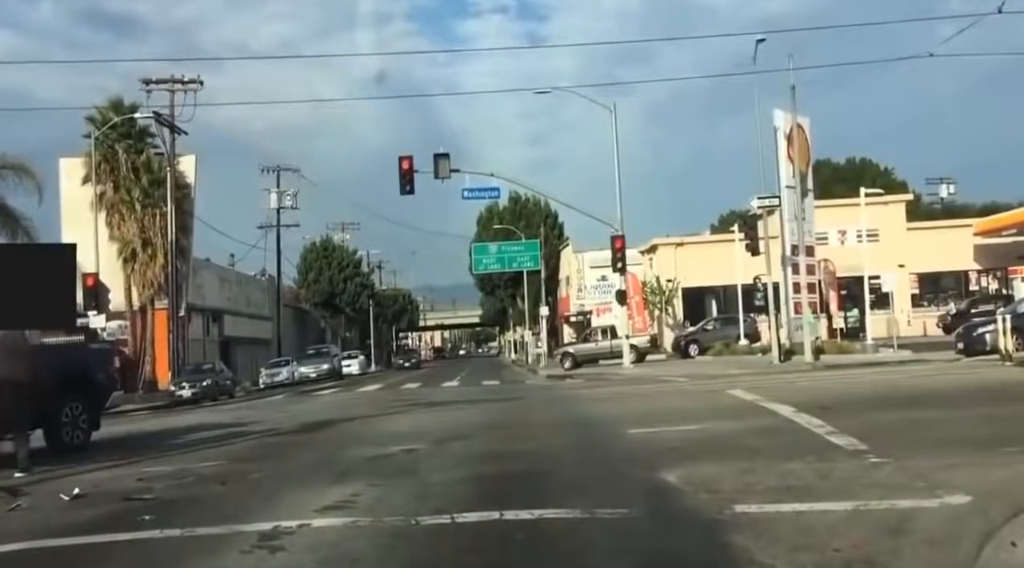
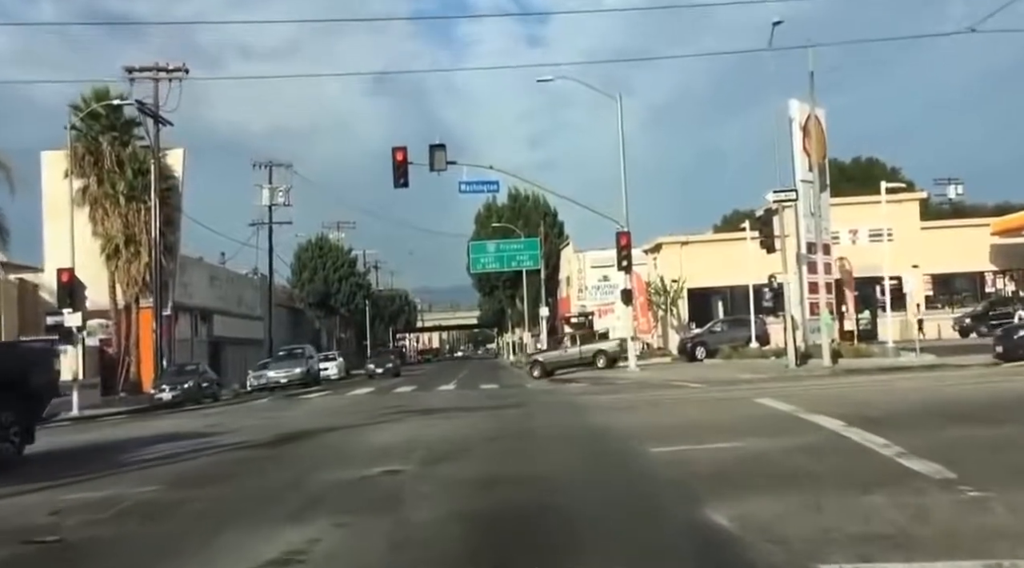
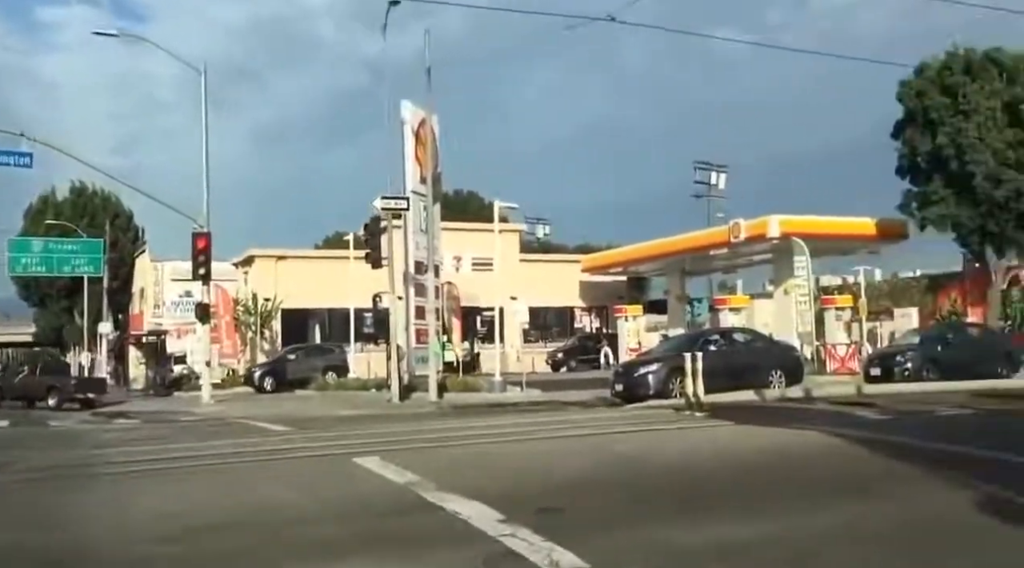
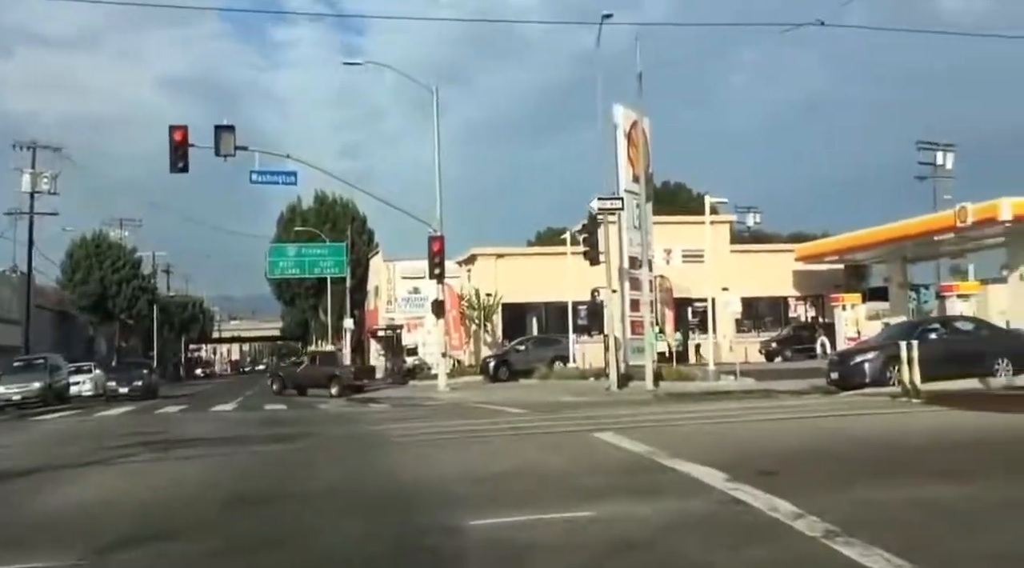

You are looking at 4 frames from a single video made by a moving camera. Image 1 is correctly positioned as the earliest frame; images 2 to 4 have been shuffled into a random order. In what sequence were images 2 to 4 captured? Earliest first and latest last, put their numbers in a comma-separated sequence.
2, 4, 3
